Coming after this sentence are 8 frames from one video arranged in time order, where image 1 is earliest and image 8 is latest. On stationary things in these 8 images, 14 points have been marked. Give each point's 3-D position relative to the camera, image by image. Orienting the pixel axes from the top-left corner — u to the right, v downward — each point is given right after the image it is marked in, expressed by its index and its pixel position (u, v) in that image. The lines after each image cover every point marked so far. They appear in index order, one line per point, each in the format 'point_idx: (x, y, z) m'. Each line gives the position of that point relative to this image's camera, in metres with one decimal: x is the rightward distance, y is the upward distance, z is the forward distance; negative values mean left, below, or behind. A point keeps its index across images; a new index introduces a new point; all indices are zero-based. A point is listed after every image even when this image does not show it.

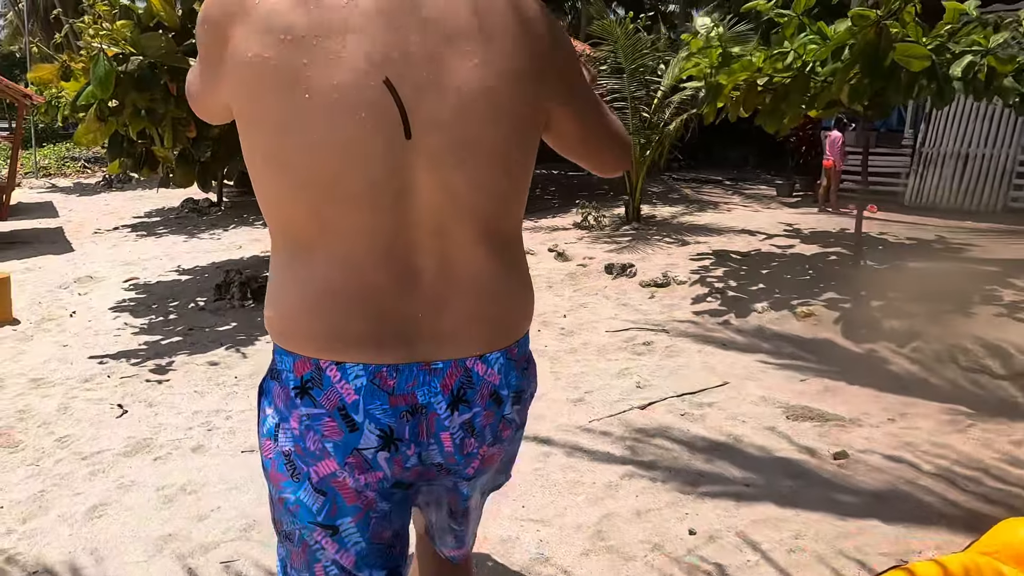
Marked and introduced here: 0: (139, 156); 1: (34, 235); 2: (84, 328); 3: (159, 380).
0: (-3.5, +1.2, +6.2) m
1: (-6.9, +0.7, +9.5) m
2: (-3.6, -0.3, +5.6) m
3: (-2.3, -0.6, +4.3) m
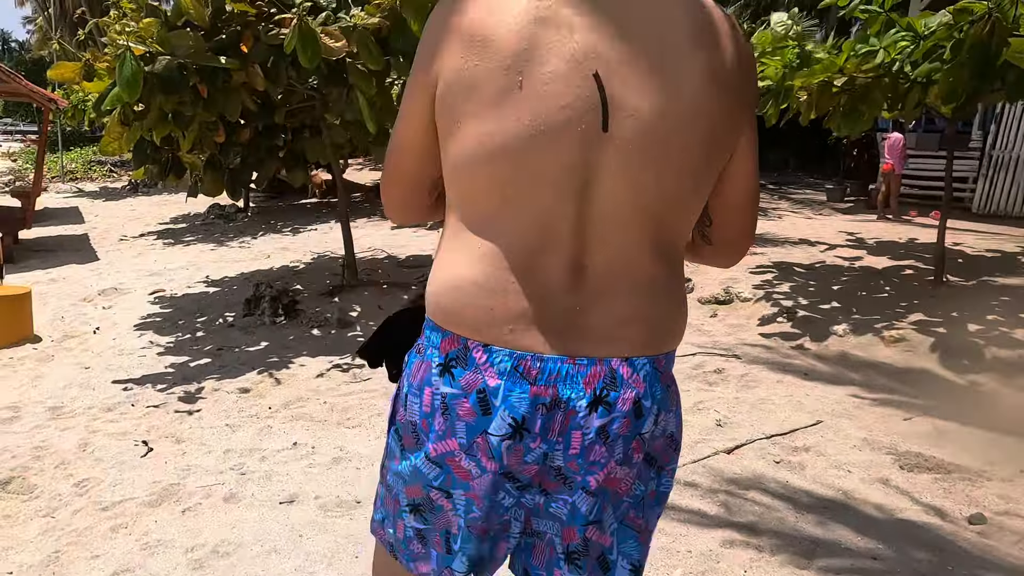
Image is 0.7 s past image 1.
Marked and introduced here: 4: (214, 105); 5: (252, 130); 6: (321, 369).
0: (-3.1, +1.1, +5.9) m
1: (-6.3, +0.6, +9.3) m
2: (-3.2, -0.5, +5.2) m
3: (-1.9, -0.7, +4.0) m
4: (-2.2, +1.3, +4.8) m
5: (-2.3, +1.4, +5.8) m
6: (-1.3, -0.6, +4.6) m
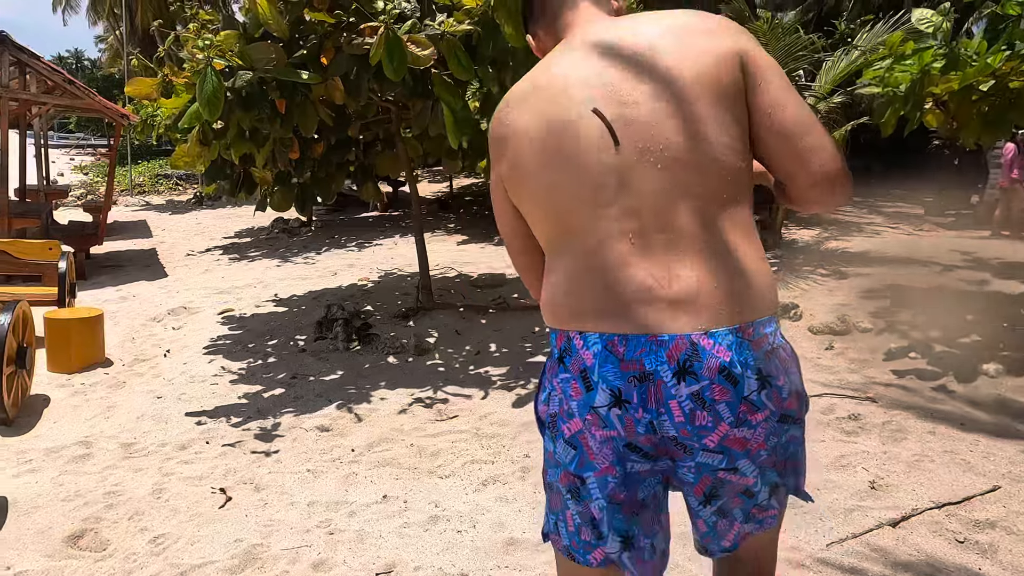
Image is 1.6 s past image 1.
0: (-2.3, +0.9, +5.7) m
1: (-5.4, +0.4, +9.2) m
2: (-2.5, -0.6, +5.0) m
3: (-1.4, -0.9, +3.7) m
4: (-1.5, +1.1, +4.5) m
5: (-1.6, +1.2, +5.5) m
6: (-0.7, -0.7, +4.3) m
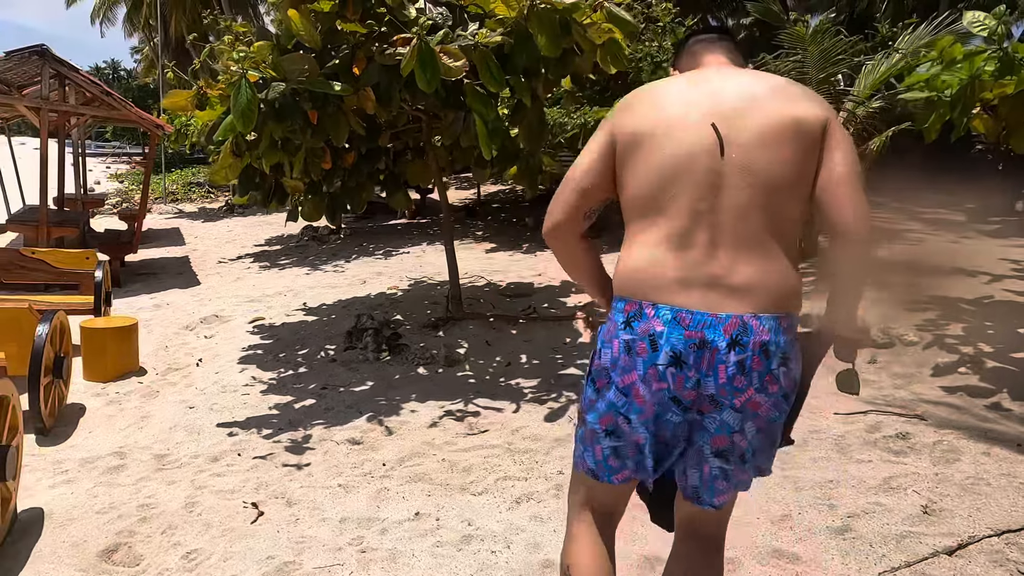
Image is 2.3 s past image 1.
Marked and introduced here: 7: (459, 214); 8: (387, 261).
0: (-2.1, +0.8, +5.7) m
1: (-5.0, +0.3, +9.4) m
2: (-2.3, -0.7, +5.0) m
3: (-1.2, -1.0, +3.6) m
4: (-1.3, +1.1, +4.5) m
5: (-1.3, +1.1, +5.5) m
6: (-0.5, -0.8, +4.2) m
7: (-0.9, +1.3, +11.8) m
8: (-1.7, +0.4, +9.0) m
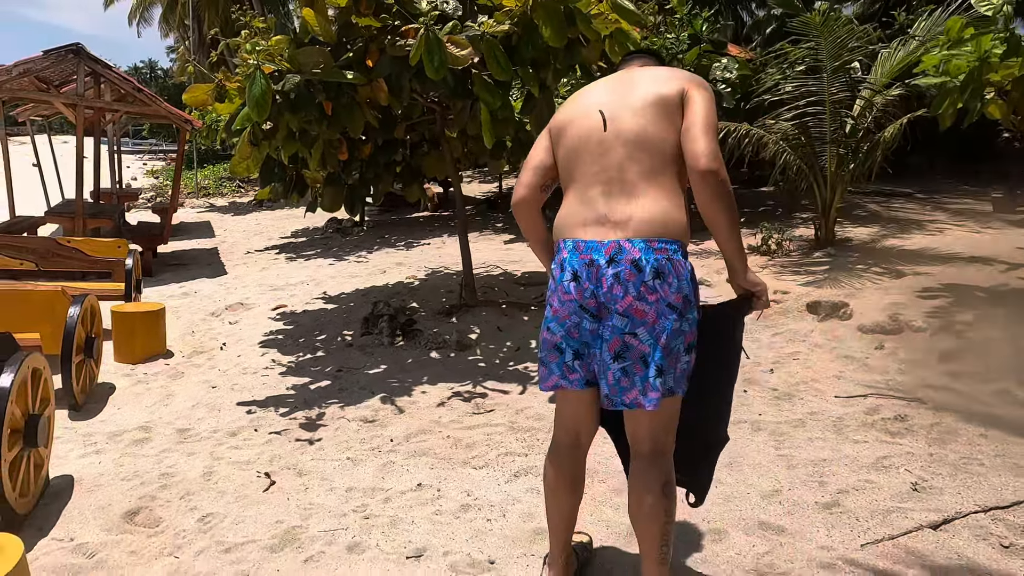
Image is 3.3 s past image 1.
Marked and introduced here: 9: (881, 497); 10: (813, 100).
0: (-2.0, +1.0, +5.9) m
1: (-4.7, +0.5, +9.7) m
2: (-2.2, -0.6, +5.2) m
3: (-1.2, -0.9, +3.8) m
4: (-1.2, +1.2, +4.7) m
5: (-1.2, +1.2, +5.7) m
6: (-0.5, -0.7, +4.4) m
7: (-0.6, +1.5, +12.0) m
8: (-1.5, +0.5, +9.2) m
9: (+1.6, -0.9, +3.0) m
10: (+3.0, +1.9, +6.5) m
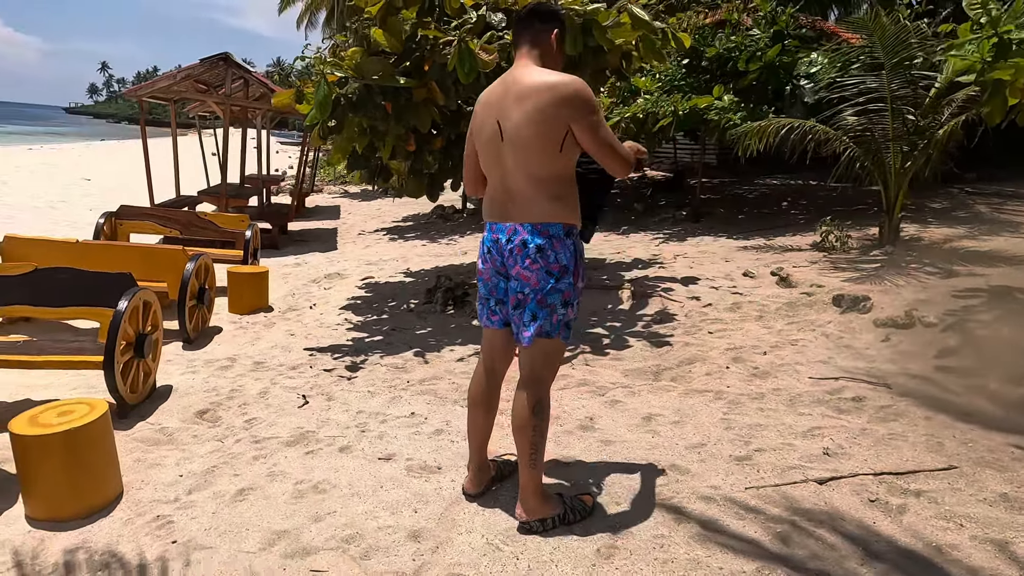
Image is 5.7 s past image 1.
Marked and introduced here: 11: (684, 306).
0: (-1.5, +1.2, +6.9) m
1: (-3.4, +0.9, +11.2) m
2: (-1.9, -0.3, +6.3) m
3: (-1.2, -0.6, +4.7) m
4: (-1.0, +1.4, +5.5) m
5: (-0.7, +1.5, +6.6) m
6: (-0.4, -0.5, +5.1) m
7: (+1.2, +1.7, +12.6) m
8: (-0.3, +0.8, +10.0) m
9: (+1.4, -0.8, +3.3) m
10: (+3.5, +1.9, +6.5) m
11: (+1.5, -0.2, +5.9) m
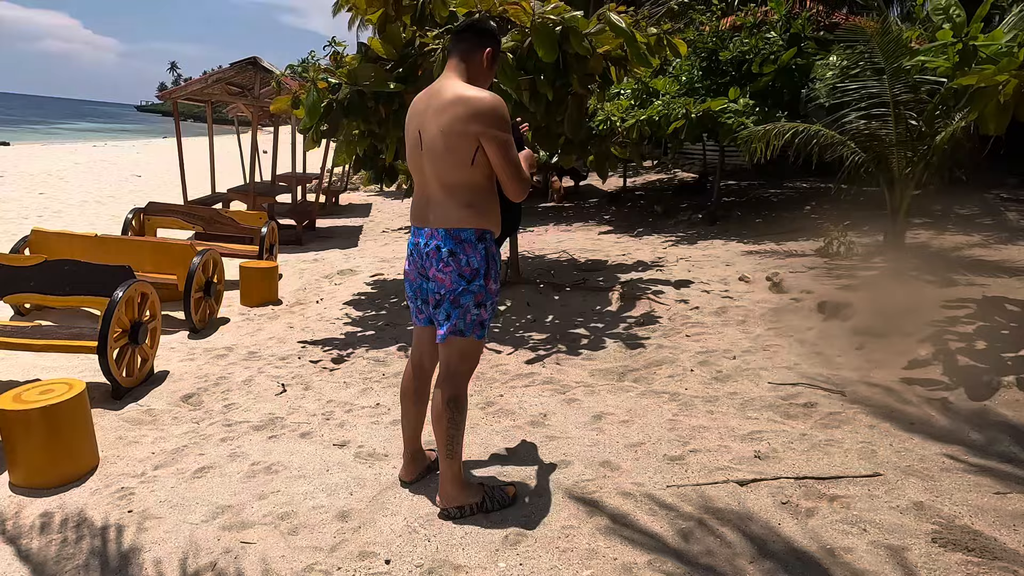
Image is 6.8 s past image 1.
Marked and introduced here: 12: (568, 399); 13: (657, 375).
0: (-1.5, +1.3, +7.2) m
1: (-3.0, +1.0, +11.6) m
2: (-2.0, -0.3, +6.6) m
3: (-1.4, -0.6, +5.0) m
4: (-1.1, +1.4, +5.8) m
5: (-0.7, +1.5, +6.8) m
6: (-0.5, -0.5, +5.3) m
7: (+1.6, +1.7, +12.6) m
8: (-0.1, +0.8, +10.2) m
9: (+1.1, -0.9, +3.4) m
10: (+3.5, +1.8, +6.4) m
11: (+1.4, -0.2, +6.0) m
12: (+0.4, -0.7, +4.3) m
13: (+1.0, -0.6, +4.6) m
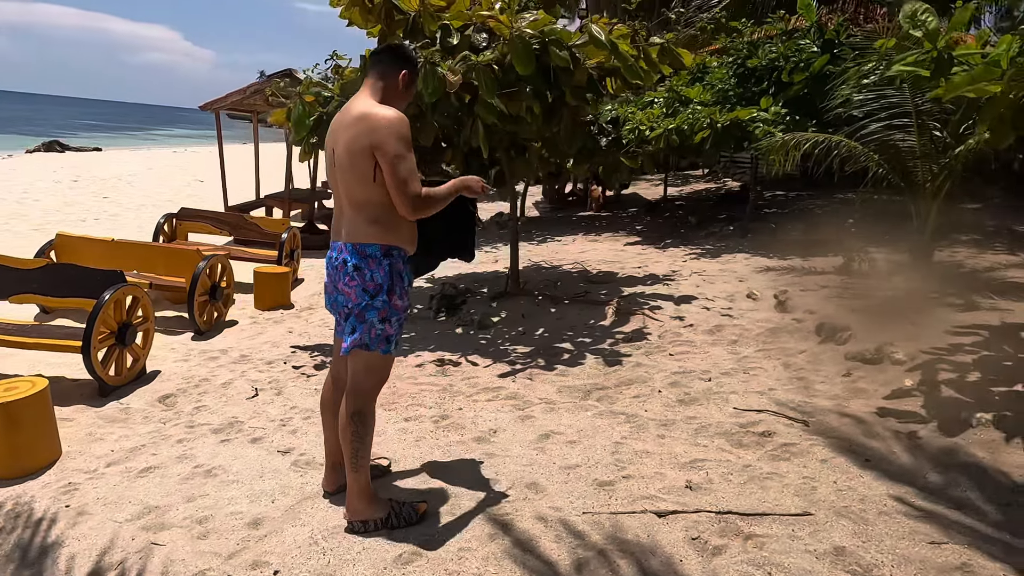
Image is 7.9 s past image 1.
0: (-1.4, +1.2, +7.3) m
1: (-2.5, +0.9, +11.9) m
2: (-2.0, -0.3, +6.8) m
3: (-1.6, -0.7, +5.1) m
4: (-1.1, +1.4, +5.9) m
5: (-0.7, +1.4, +6.8) m
6: (-0.7, -0.6, +5.4) m
7: (+2.3, +1.5, +12.4) m
8: (+0.3, +0.6, +10.2) m
9: (+0.7, -1.0, +3.3) m
10: (+3.5, +1.6, +6.0) m
11: (+1.3, -0.3, +5.8) m
12: (+0.1, -0.8, +4.2) m
13: (+0.7, -0.7, +4.4) m
